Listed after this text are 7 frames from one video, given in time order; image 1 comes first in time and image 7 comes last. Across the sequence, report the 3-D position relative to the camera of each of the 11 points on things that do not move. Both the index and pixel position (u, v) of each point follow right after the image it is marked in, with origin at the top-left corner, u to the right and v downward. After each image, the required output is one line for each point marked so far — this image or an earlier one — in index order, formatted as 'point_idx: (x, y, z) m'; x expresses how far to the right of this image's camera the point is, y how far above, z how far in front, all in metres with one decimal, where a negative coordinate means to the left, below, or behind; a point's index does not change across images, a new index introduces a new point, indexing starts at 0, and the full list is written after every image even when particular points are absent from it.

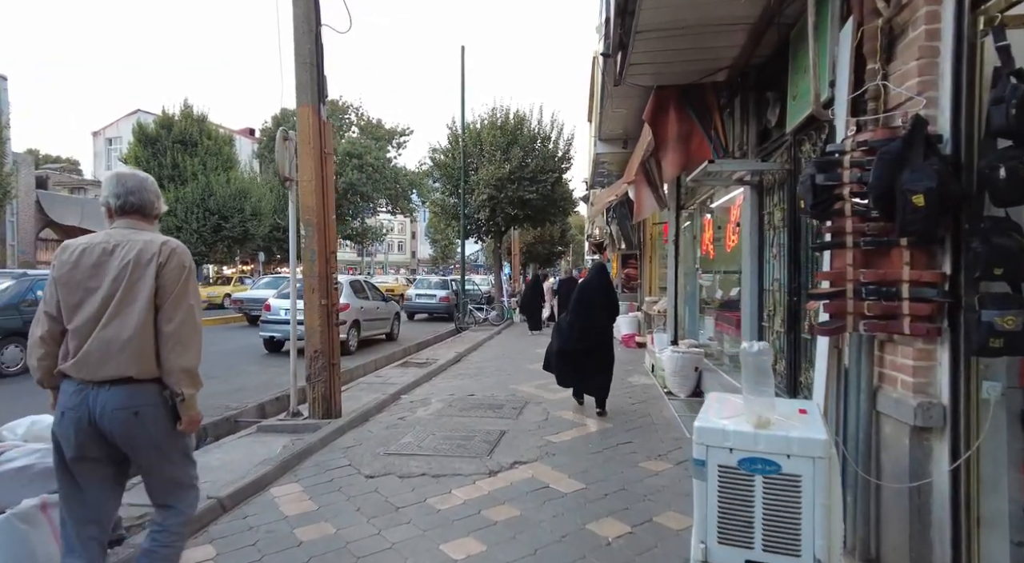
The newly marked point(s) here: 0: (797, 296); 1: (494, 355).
0: (+2.0, -0.1, +4.2) m
1: (-0.4, -1.4, +11.7) m
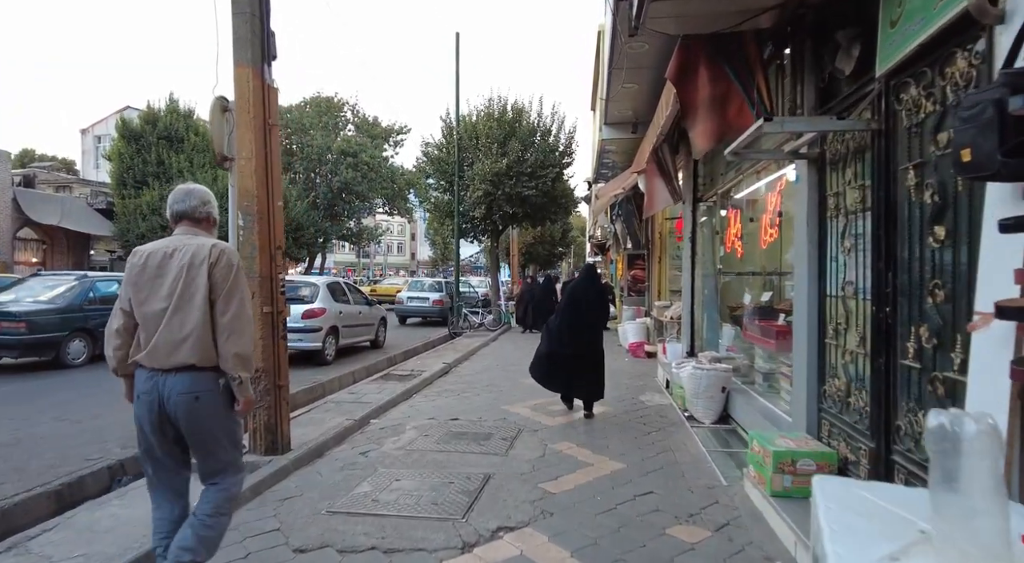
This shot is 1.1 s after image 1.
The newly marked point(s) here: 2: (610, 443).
0: (+1.9, -0.1, +3.0) m
1: (-0.4, -1.5, +10.5) m
2: (+0.9, -1.4, +5.5) m
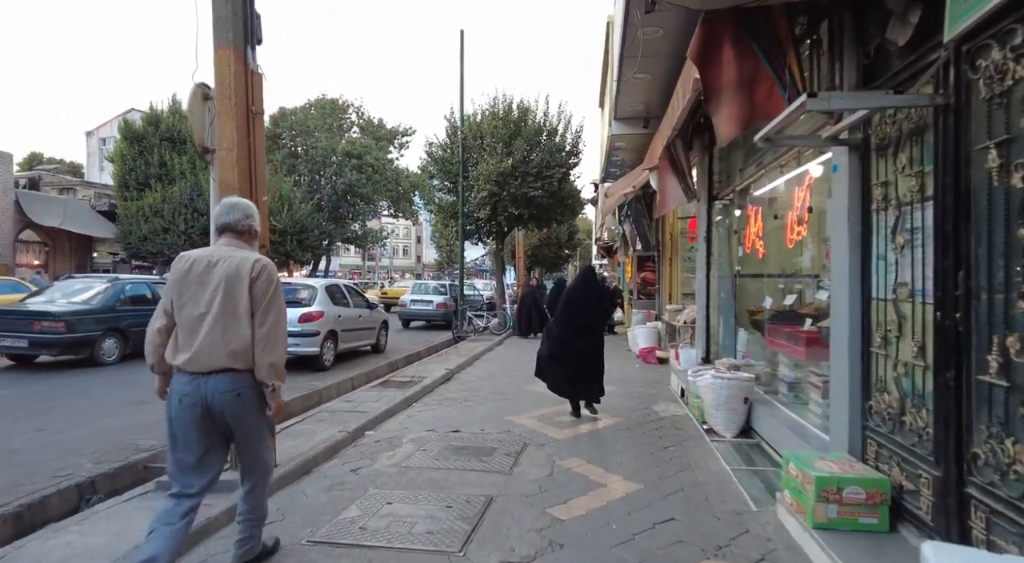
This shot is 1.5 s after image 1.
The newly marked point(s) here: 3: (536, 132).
0: (+1.9, -0.1, +2.6) m
1: (-0.4, -1.5, +10.1) m
2: (+0.9, -1.5, +5.0) m
3: (+0.7, +4.4, +17.8) m
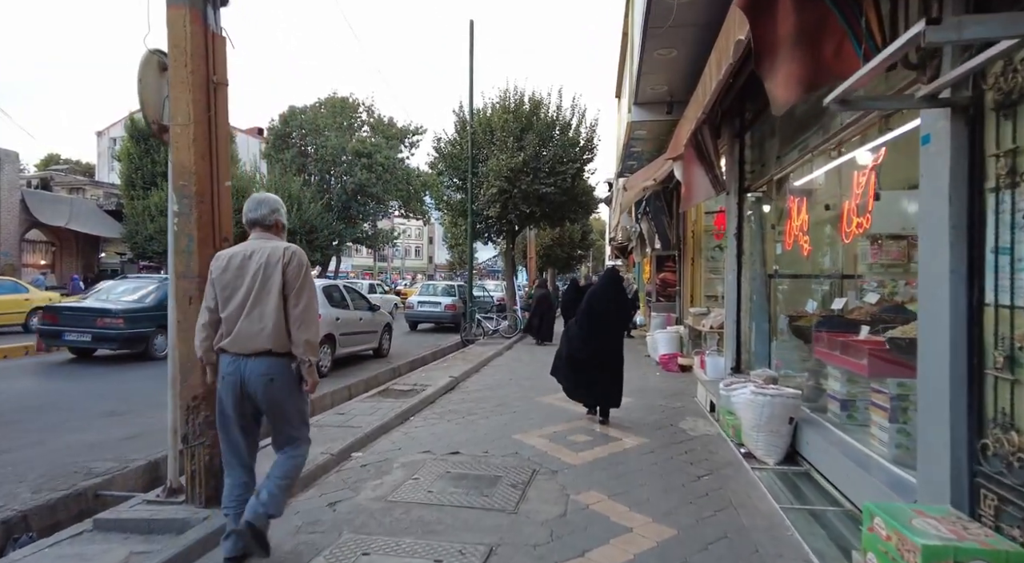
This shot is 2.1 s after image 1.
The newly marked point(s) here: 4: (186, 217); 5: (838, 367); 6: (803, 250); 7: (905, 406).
0: (+1.9, -0.1, +1.8) m
1: (-0.2, -1.5, +9.3) m
2: (+1.0, -1.5, +4.3) m
3: (+1.0, +4.3, +17.0) m
4: (-2.1, +0.4, +3.9) m
5: (+2.7, -0.7, +5.0) m
6: (+3.0, +0.3, +6.4) m
7: (+2.5, -0.8, +3.9) m
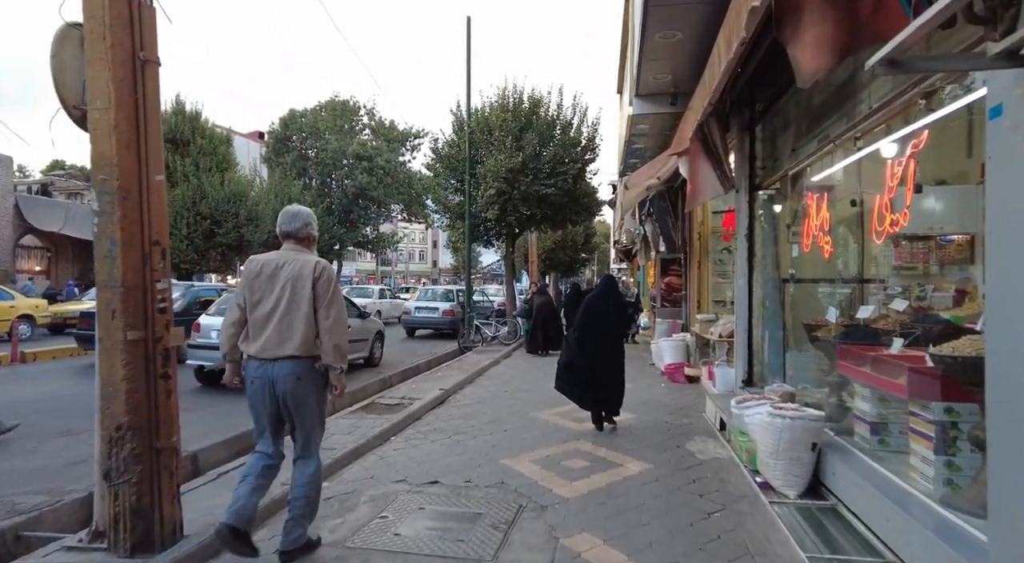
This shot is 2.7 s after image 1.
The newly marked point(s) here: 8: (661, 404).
0: (+1.7, -0.2, +1.2) m
1: (-0.3, -1.6, +8.8) m
2: (+0.8, -1.5, +3.7) m
3: (+1.0, +4.2, +16.4) m
4: (-2.2, +0.3, +3.3) m
5: (+2.6, -0.8, +4.4) m
6: (+2.9, +0.3, +5.8) m
7: (+2.4, -0.8, +3.3) m
8: (+1.9, -1.6, +7.8) m
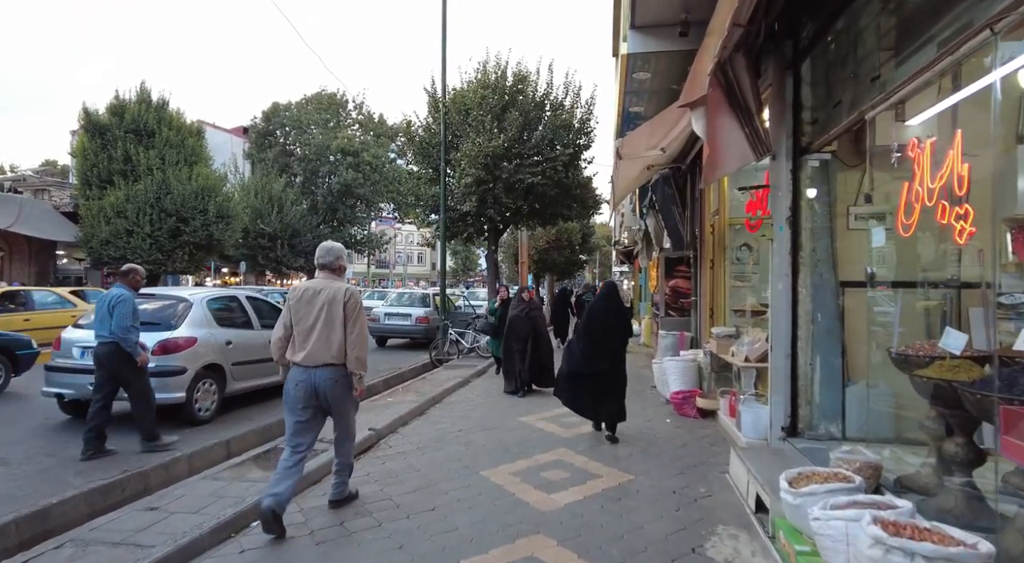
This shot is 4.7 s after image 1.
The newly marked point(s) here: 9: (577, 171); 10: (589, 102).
0: (+1.2, -0.2, -0.9) m
1: (-0.8, -1.6, +6.6) m
2: (+0.3, -1.5, +1.5) m
3: (+0.6, +4.1, +14.3) m
4: (-2.7, +0.3, +1.2) m
5: (+2.1, -0.8, +2.2) m
6: (+2.4, +0.3, +3.7) m
7: (+1.9, -0.9, +1.2) m
8: (+1.4, -1.6, +5.6) m
9: (+1.6, +2.7, +15.2) m
10: (+1.9, +4.5, +15.2) m
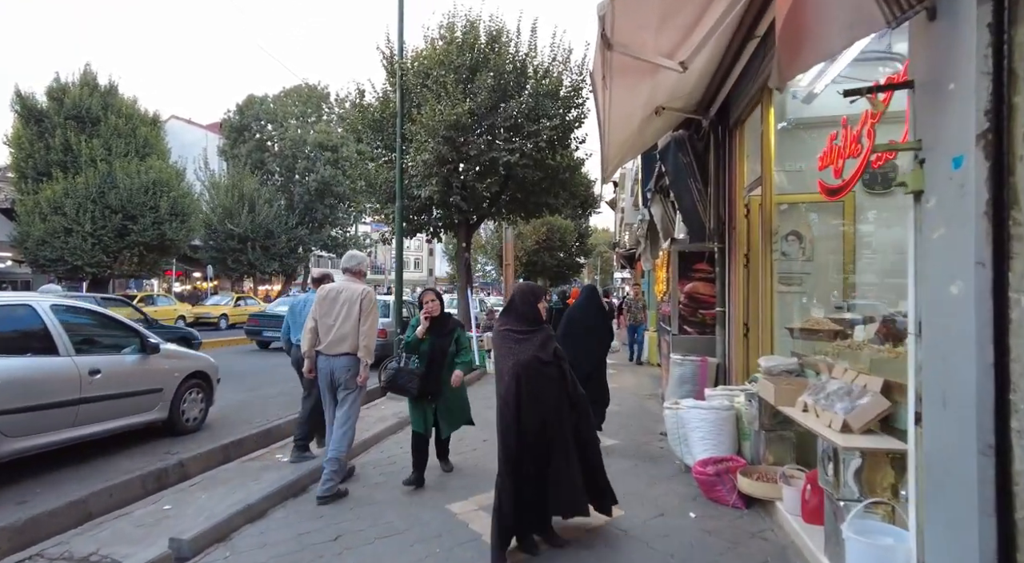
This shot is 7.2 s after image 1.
0: (+0.6, -0.1, -3.7) m
1: (-1.3, -1.6, +3.8) m
2: (-0.2, -1.5, -1.3) m
3: (0.0, +4.0, +11.6) m
4: (-3.3, +0.4, -1.6) m
5: (+1.5, -0.7, -0.6) m
6: (+1.9, +0.3, +0.9) m
7: (+1.3, -0.8, -1.6) m
8: (+0.9, -1.6, +2.8) m
9: (+1.1, +2.6, +12.5) m
10: (+1.4, +4.4, +12.4) m
